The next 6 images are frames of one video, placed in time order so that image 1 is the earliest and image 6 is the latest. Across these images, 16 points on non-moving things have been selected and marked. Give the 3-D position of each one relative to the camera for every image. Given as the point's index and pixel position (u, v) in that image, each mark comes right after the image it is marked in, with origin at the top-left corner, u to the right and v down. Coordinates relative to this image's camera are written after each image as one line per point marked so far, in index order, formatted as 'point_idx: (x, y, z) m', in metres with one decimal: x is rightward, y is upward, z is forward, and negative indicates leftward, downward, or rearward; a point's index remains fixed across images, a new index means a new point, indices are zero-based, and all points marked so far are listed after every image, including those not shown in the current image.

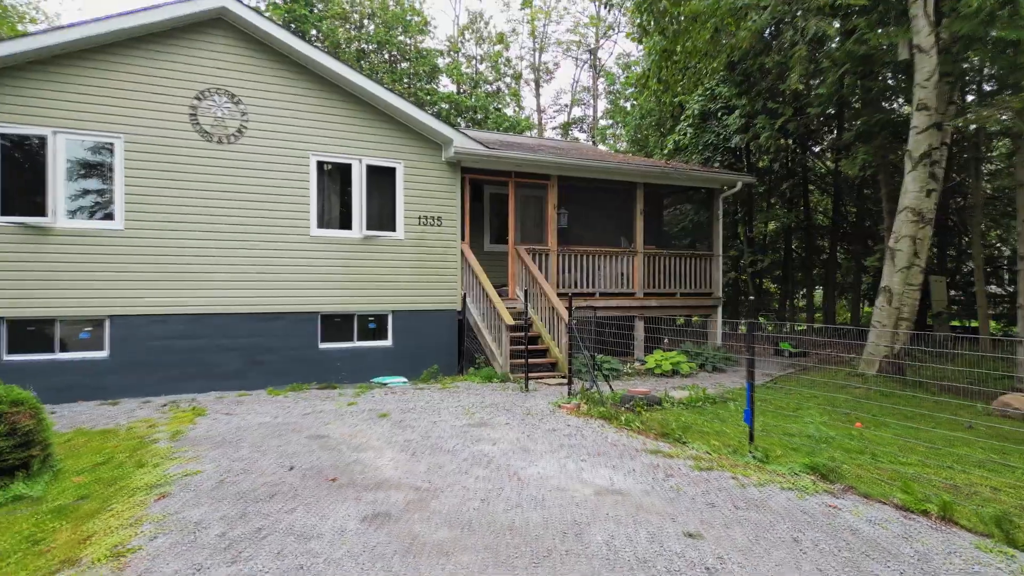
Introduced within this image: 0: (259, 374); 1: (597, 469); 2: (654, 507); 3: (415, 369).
0: (-4.9, -1.7, +8.5) m
1: (+0.9, -1.8, +4.5) m
2: (+1.2, -1.8, +3.7) m
3: (-2.1, -1.7, +9.5) m
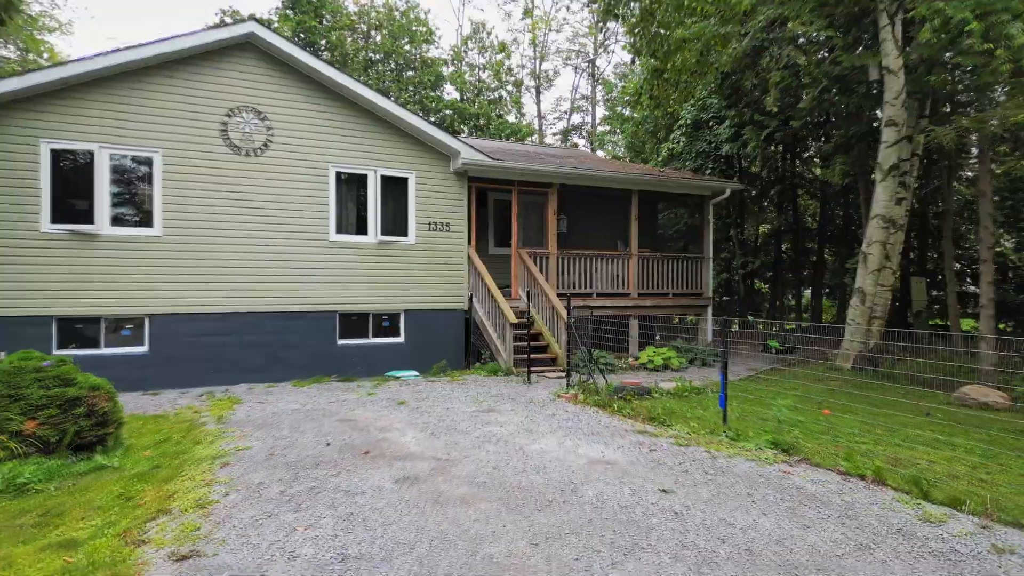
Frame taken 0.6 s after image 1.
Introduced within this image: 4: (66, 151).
0: (-4.8, -1.7, +9.3) m
1: (+0.9, -1.9, +5.2) m
2: (+1.2, -1.8, +4.4) m
3: (-2.0, -1.8, +10.2) m
4: (-8.2, +2.5, +8.1) m
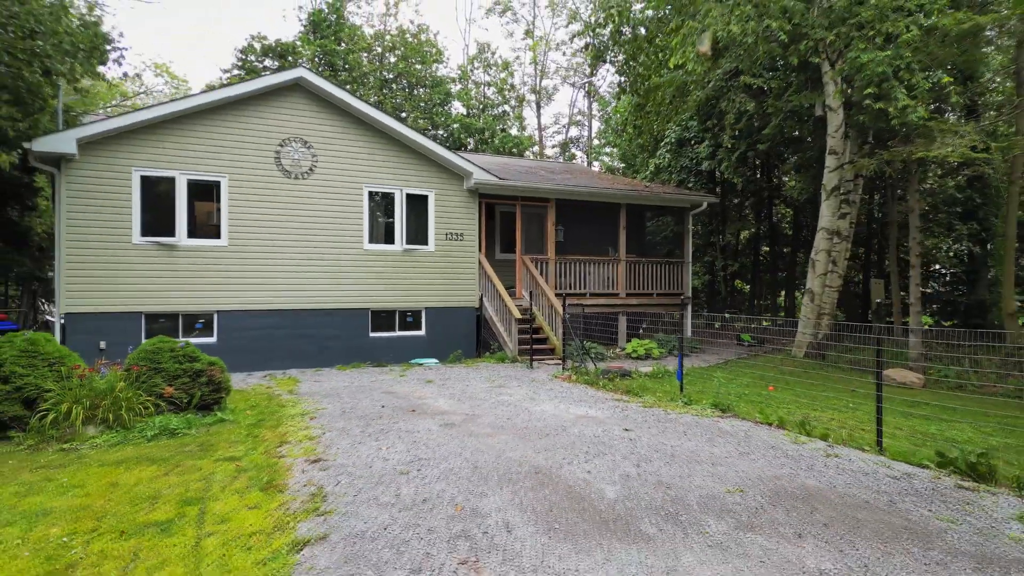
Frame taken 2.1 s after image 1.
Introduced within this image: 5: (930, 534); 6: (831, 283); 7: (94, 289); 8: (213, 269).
0: (-4.7, -1.7, +11.1) m
1: (+1.1, -1.9, +7.0) m
2: (+1.4, -1.9, +6.2) m
3: (-1.9, -1.8, +12.0) m
4: (-8.1, +2.5, +9.9) m
5: (+3.1, -1.8, +3.3) m
6: (+8.1, +0.1, +11.2) m
7: (-9.0, 0.0, +9.5) m
8: (-7.0, +0.4, +10.2) m
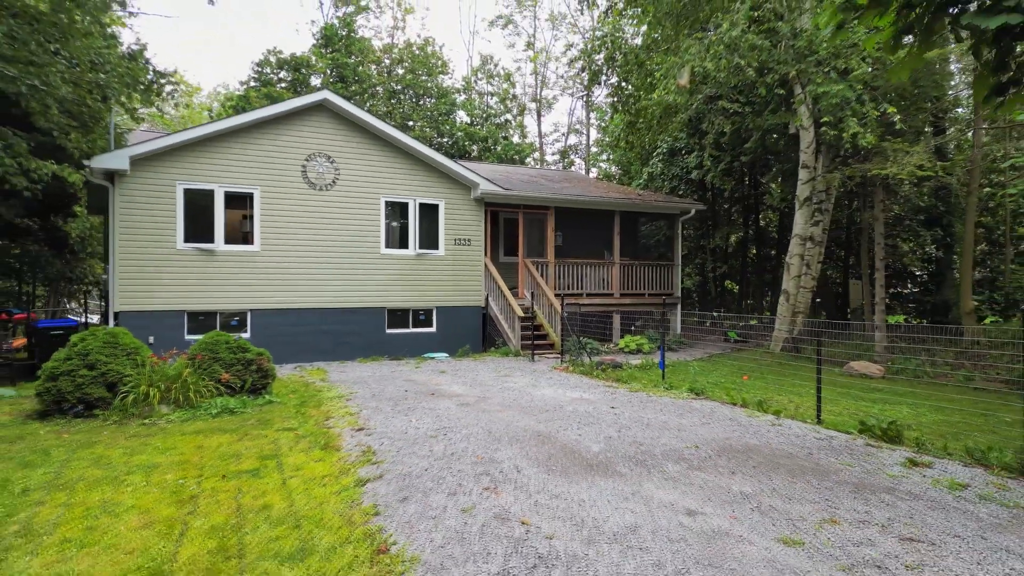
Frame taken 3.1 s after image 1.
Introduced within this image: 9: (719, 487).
0: (-4.6, -1.7, +12.2) m
1: (+1.1, -1.9, +8.1) m
2: (+1.5, -1.9, +7.3) m
3: (-1.8, -1.8, +13.1) m
4: (-8.0, +2.5, +11.1) m
5: (+3.2, -1.8, +4.4) m
6: (+8.2, +0.1, +12.3) m
7: (-9.0, 0.0, +10.6) m
8: (-6.9, +0.4, +11.4) m
9: (+1.9, -1.8, +4.1) m
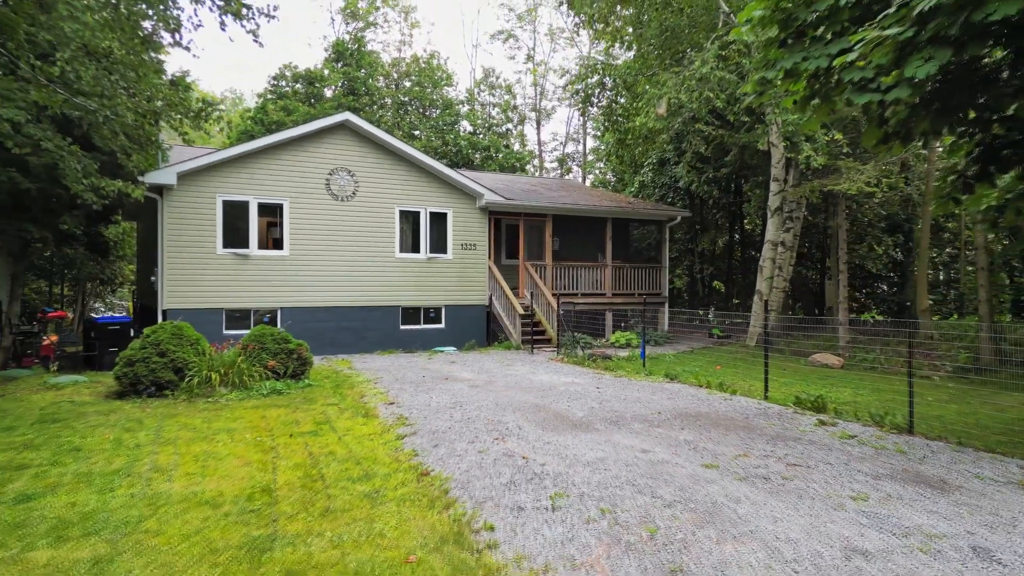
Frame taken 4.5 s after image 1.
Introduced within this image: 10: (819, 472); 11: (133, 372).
0: (-4.6, -1.7, +13.6) m
1: (+1.2, -1.9, +9.5) m
2: (+1.5, -1.9, +8.7) m
3: (-1.7, -1.8, +14.5) m
4: (-8.0, +2.5, +12.5) m
5: (+3.2, -1.8, +5.8) m
6: (+8.2, +0.1, +13.7) m
7: (-8.9, -0.1, +12.0) m
8: (-6.8, +0.4, +12.8) m
9: (+2.0, -1.8, +5.4) m
10: (+3.1, -1.9, +4.5) m
11: (-7.2, -1.6, +8.4) m
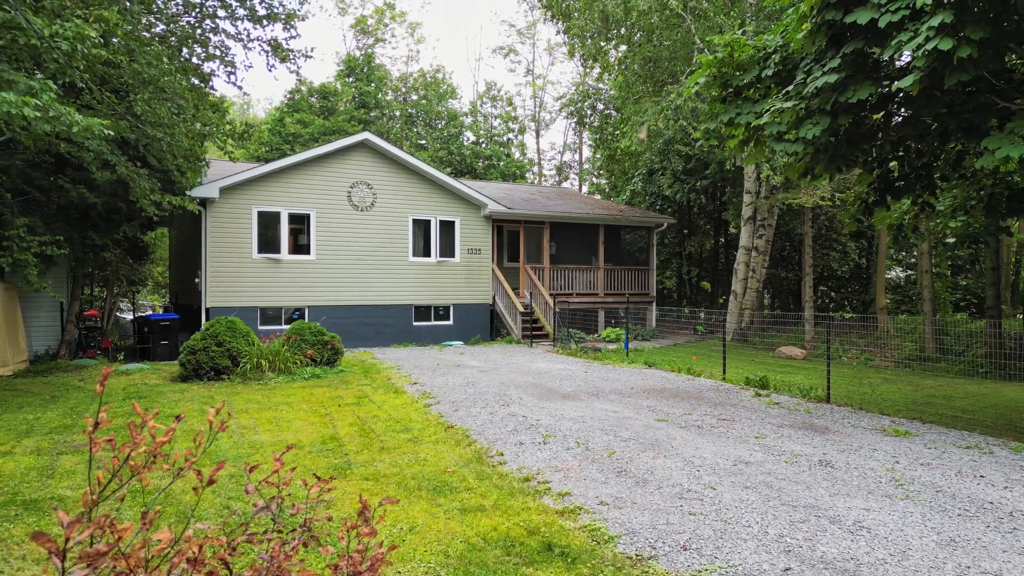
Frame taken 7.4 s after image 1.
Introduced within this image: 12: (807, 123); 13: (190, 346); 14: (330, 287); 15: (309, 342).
0: (-4.5, -1.8, +15.3) m
1: (+1.2, -1.9, +11.2) m
2: (+1.5, -1.9, +10.4) m
3: (-1.7, -1.8, +16.2) m
4: (-7.9, +2.4, +14.1) m
5: (+3.3, -1.9, +7.4) m
6: (+8.3, +0.1, +15.3) m
7: (-8.9, -0.1, +13.6) m
8: (-6.8, +0.4, +14.4) m
9: (+2.0, -1.9, +7.1) m
10: (+3.2, -1.9, +6.1) m
11: (-7.2, -1.6, +10.0) m
12: (+4.0, +2.2, +5.9) m
13: (-7.4, -1.3, +10.1) m
14: (-6.1, 0.0, +14.7) m
15: (-5.1, -1.4, +10.9) m
